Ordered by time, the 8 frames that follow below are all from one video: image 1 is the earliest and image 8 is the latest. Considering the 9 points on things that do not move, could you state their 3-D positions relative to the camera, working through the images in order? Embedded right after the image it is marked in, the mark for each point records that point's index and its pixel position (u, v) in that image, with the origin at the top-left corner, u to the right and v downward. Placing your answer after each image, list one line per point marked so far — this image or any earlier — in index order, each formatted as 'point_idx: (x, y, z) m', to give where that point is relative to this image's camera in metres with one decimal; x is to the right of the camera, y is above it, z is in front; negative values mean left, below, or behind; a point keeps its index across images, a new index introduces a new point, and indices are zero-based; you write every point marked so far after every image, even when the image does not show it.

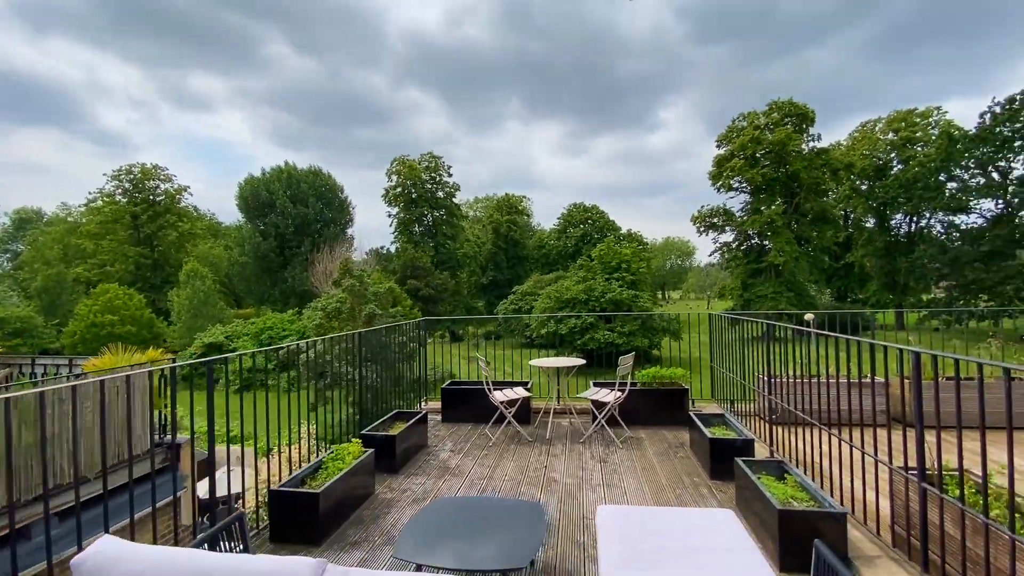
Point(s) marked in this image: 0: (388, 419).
0: (-1.0, -1.1, +3.9) m
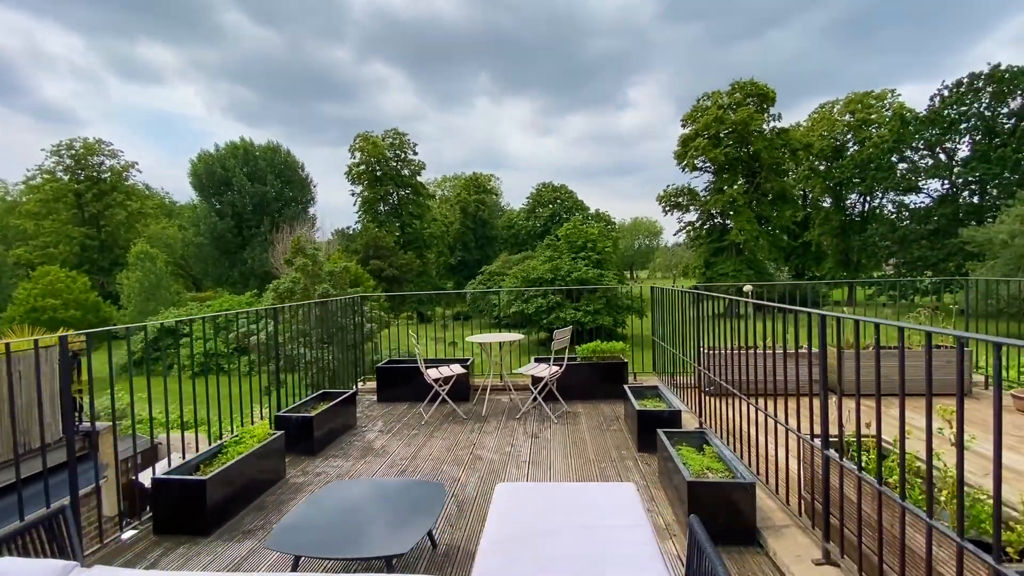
0: (-1.6, -0.9, +3.7) m
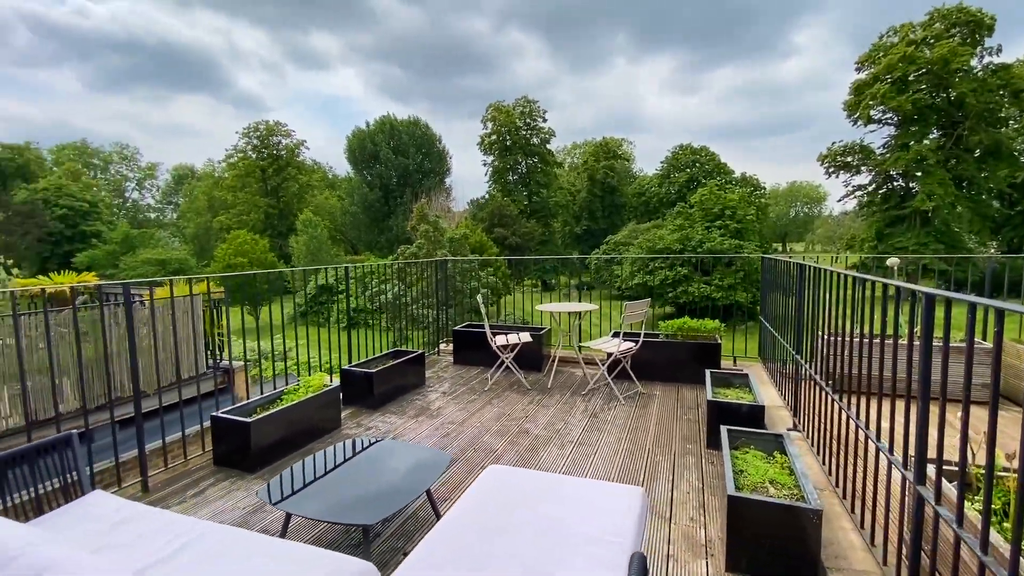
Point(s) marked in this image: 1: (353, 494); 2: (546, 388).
0: (-1.1, -0.6, +3.8) m
1: (-0.6, -0.8, +1.9) m
2: (+0.3, -0.8, +3.8) m
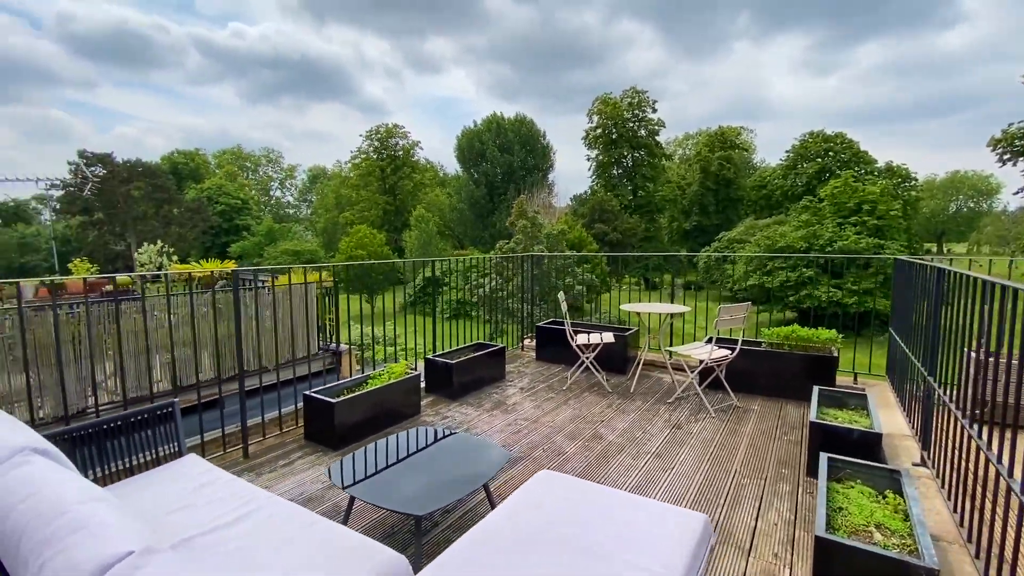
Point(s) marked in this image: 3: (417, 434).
0: (-0.4, -0.5, +3.9) m
1: (-0.4, -0.8, +2.0) m
2: (+0.9, -0.8, +3.7) m
3: (-0.5, -0.8, +2.4) m
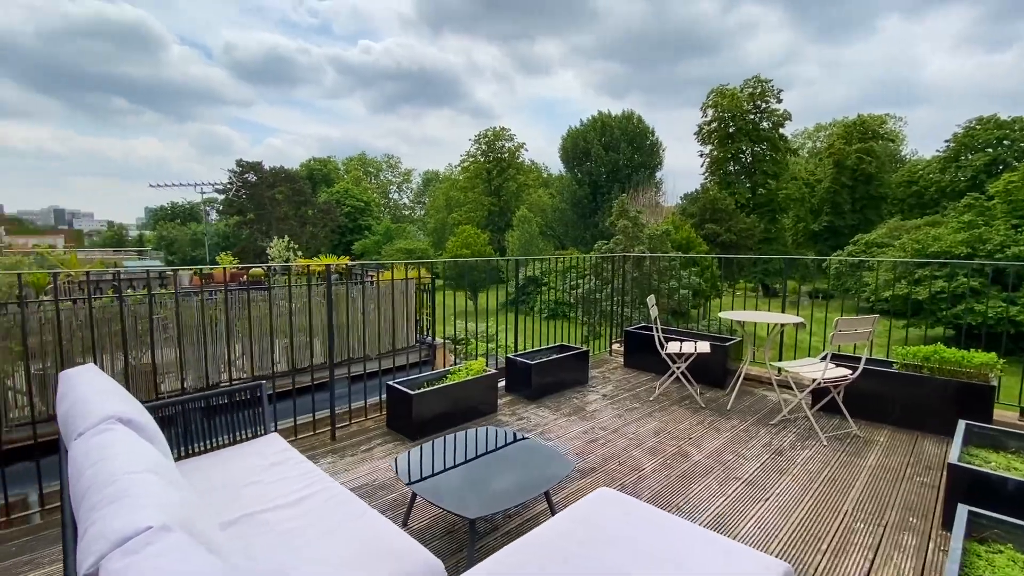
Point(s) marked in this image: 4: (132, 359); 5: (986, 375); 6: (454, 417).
0: (+0.2, -0.5, +3.8) m
1: (-0.2, -0.8, +1.9) m
2: (+1.5, -0.8, +3.3) m
3: (-0.1, -0.7, +2.4) m
4: (-3.6, -0.7, +4.6) m
5: (+2.8, -0.5, +2.9) m
6: (-0.4, -0.8, +3.0) m
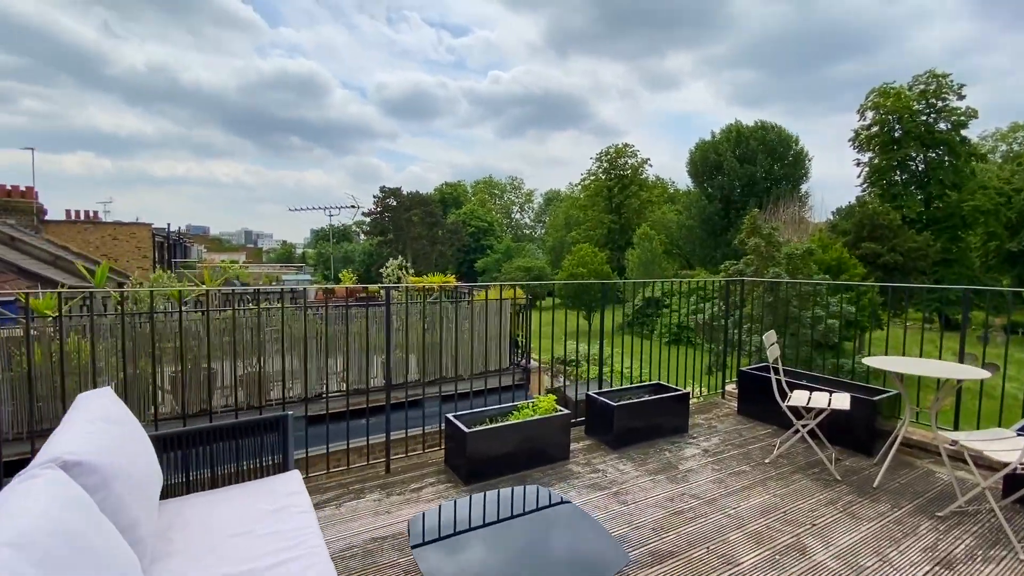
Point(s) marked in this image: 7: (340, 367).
0: (+0.8, -0.7, +3.3) m
1: (0.0, -0.9, +1.6) m
2: (+1.9, -1.0, +2.5) m
3: (+0.1, -0.9, +2.1) m
4: (-2.8, -0.8, +5.0) m
5: (+3.1, -0.7, +1.8) m
6: (0.0, -1.0, +2.7) m
7: (-2.0, -0.9, +5.6) m
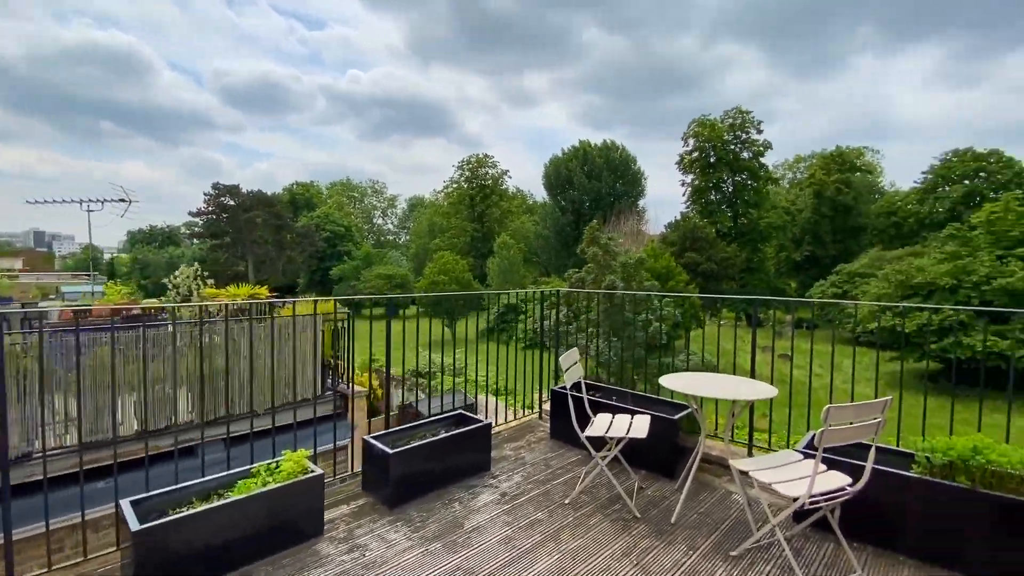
0: (-0.5, -0.8, +2.8) m
1: (-0.9, -1.0, +0.8) m
2: (+0.7, -1.1, +2.3) m
3: (-0.8, -1.0, +1.3) m
4: (-4.4, -1.0, +3.4) m
5: (+2.1, -0.8, +1.9) m
6: (-1.1, -1.1, +1.9) m
7: (-3.8, -1.1, +4.2) m
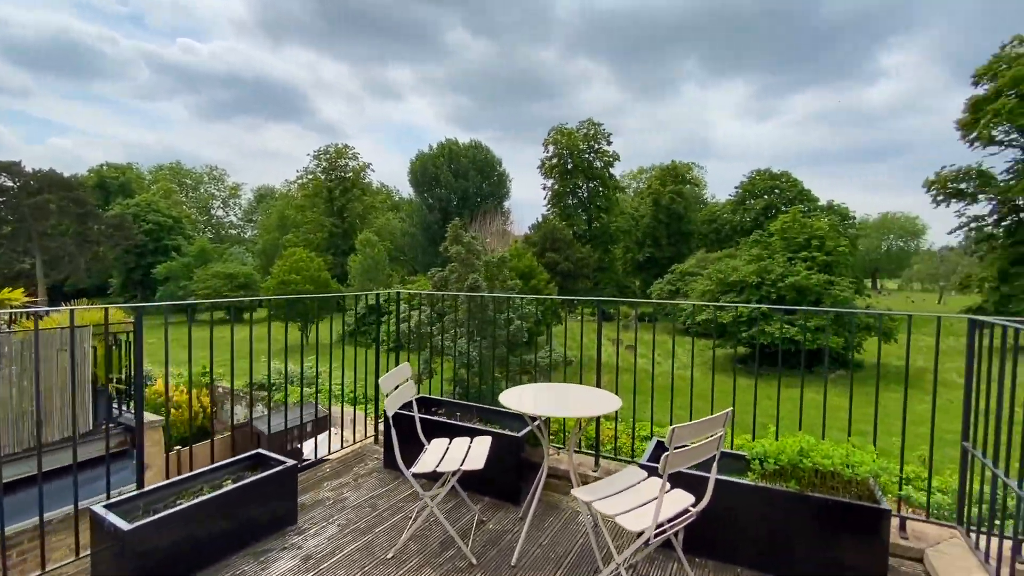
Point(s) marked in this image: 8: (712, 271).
0: (-1.3, -0.8, +2.1) m
1: (-1.2, -1.0, +0.1) m
2: (0.0, -1.1, +1.9) m
3: (-1.3, -1.0, +0.6) m
4: (-5.3, -1.0, +1.7) m
5: (+1.4, -0.8, +1.9) m
6: (-1.7, -1.1, +1.1) m
7: (-4.9, -1.1, +2.5) m
8: (+5.6, +0.5, +13.2) m
